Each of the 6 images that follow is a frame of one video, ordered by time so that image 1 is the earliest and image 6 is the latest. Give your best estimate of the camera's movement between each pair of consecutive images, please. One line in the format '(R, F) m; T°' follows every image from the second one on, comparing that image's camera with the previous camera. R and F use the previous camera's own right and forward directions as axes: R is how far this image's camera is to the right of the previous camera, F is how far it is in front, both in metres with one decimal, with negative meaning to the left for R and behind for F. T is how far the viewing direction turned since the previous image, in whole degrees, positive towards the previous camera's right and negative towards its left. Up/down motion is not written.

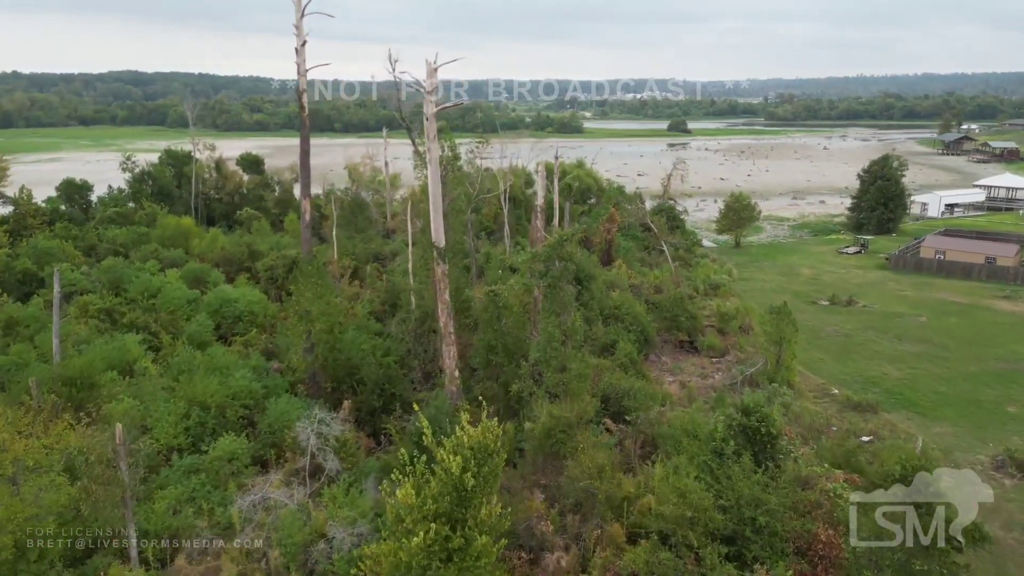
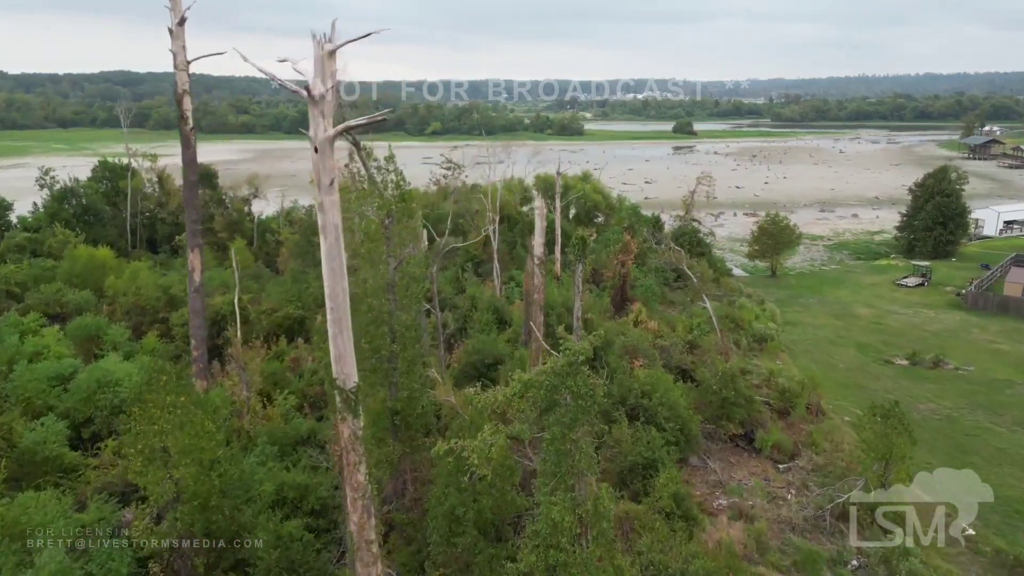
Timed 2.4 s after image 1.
(+0.4, +5.4) m; 0°
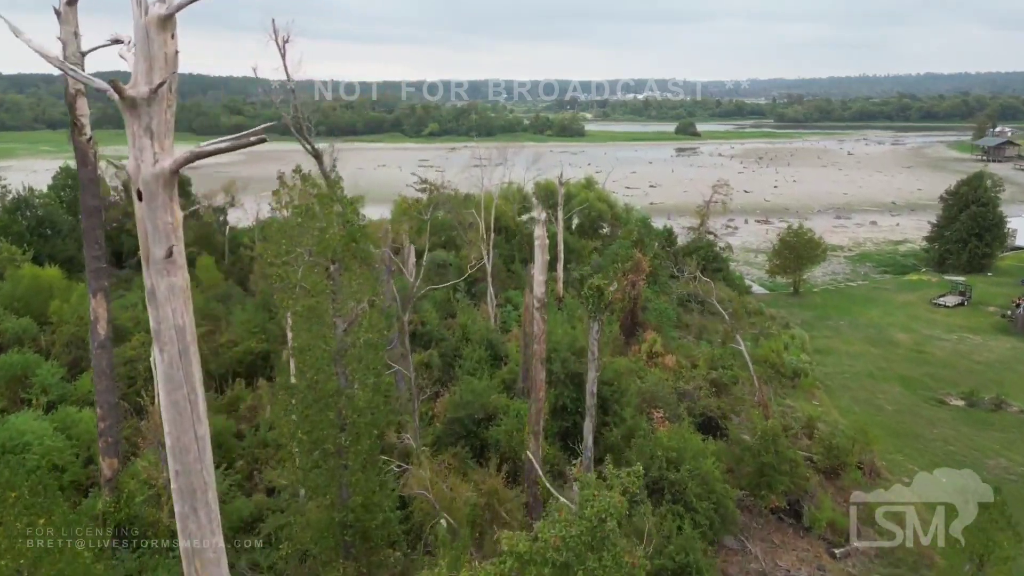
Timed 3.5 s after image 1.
(+0.1, +2.6) m; 0°
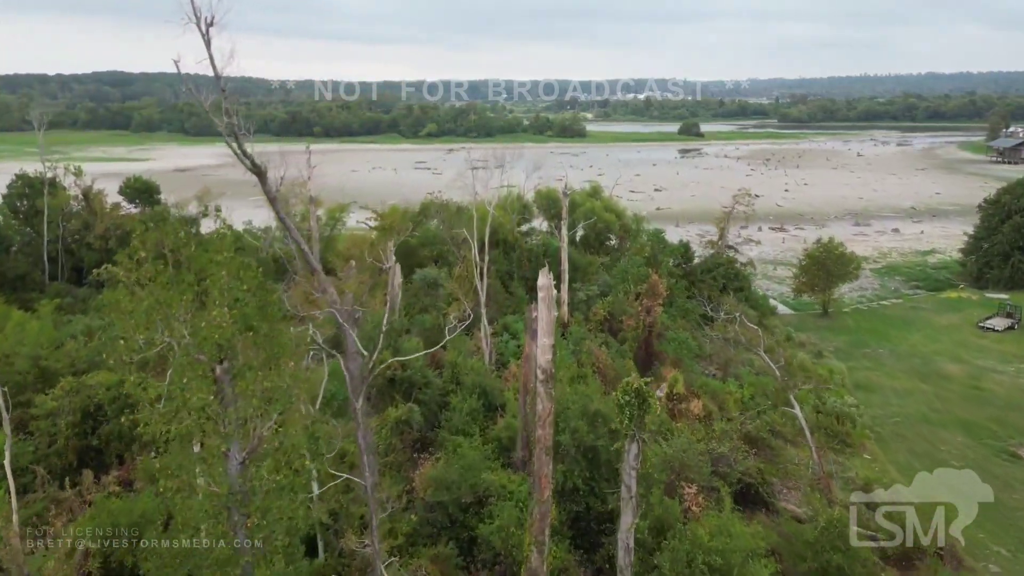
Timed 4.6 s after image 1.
(+0.1, +2.6) m; 0°
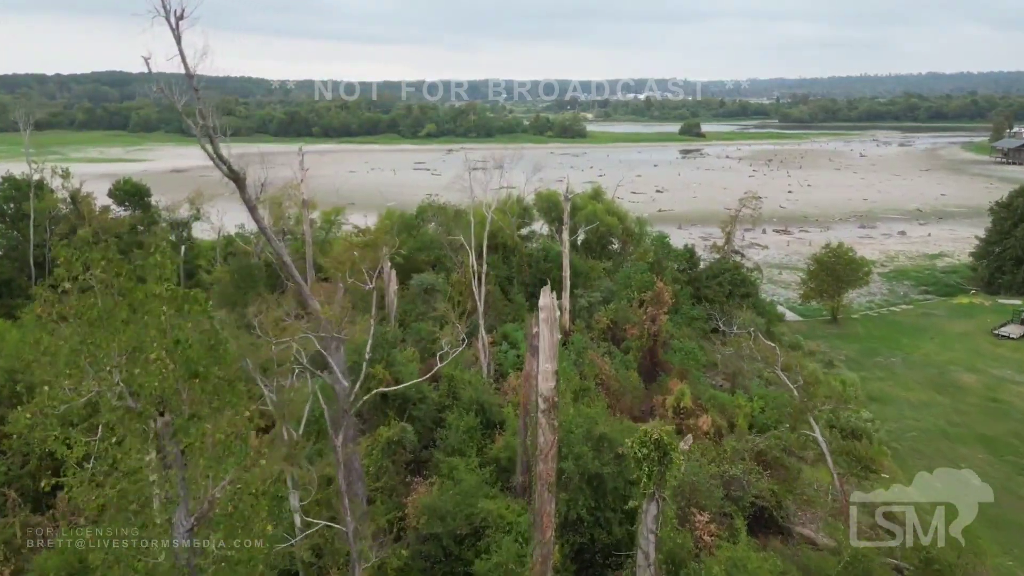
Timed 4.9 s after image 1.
(0.0, +0.7) m; 0°
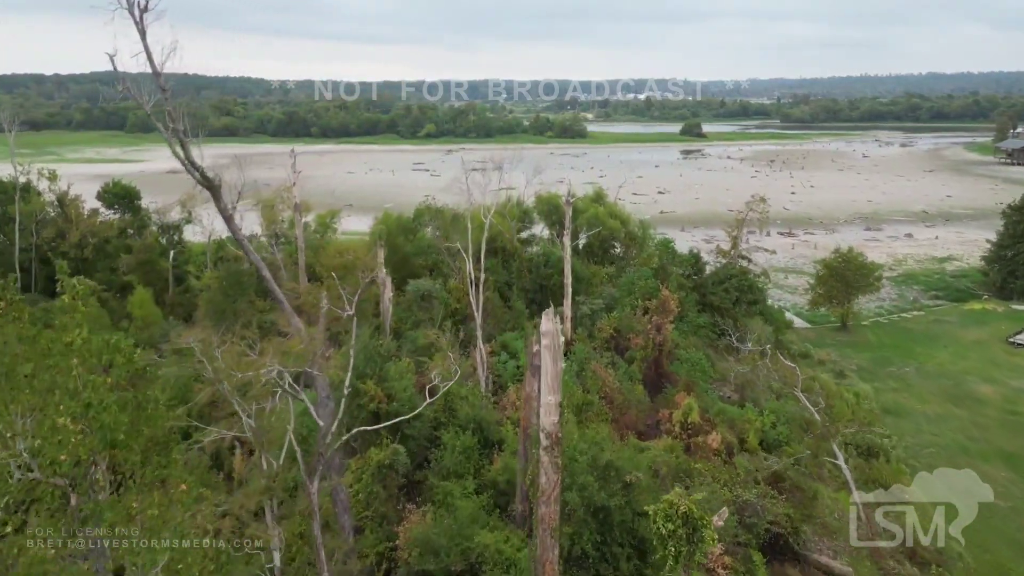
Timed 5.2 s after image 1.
(0.0, +0.7) m; 0°
